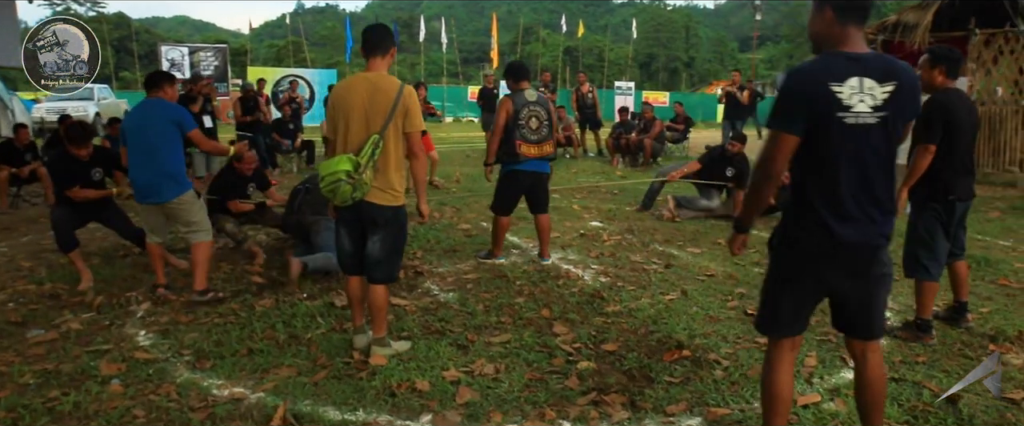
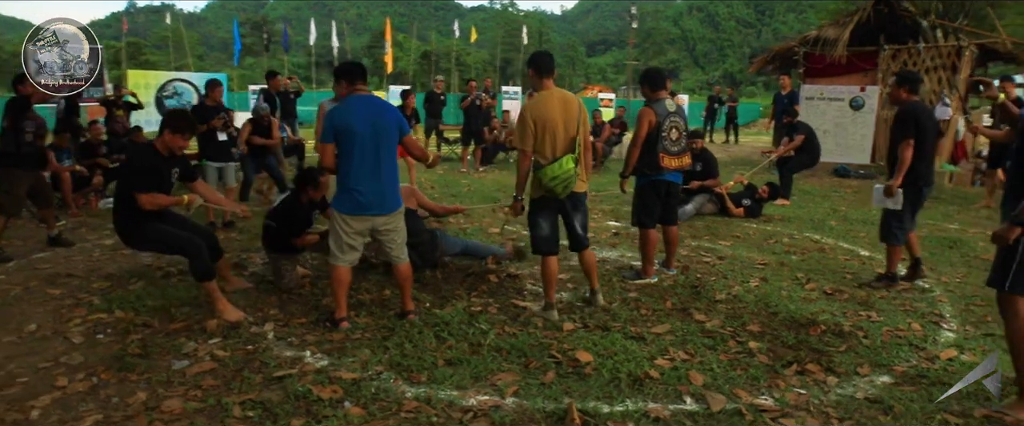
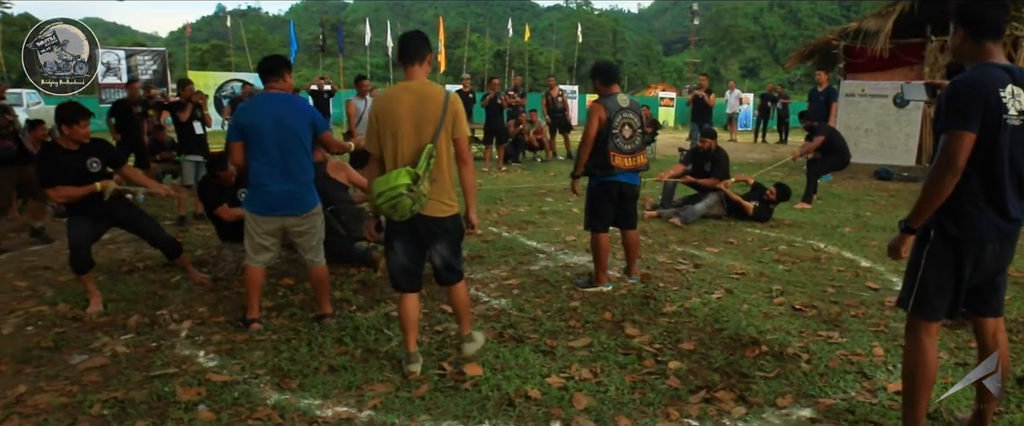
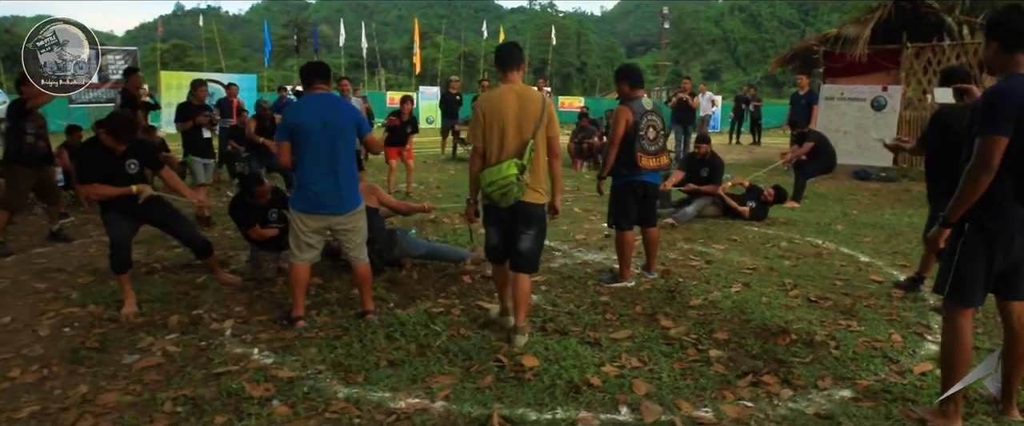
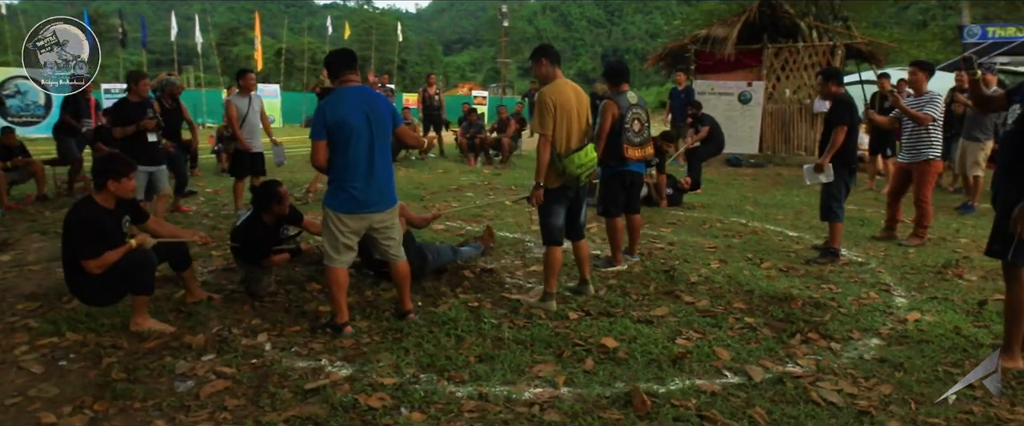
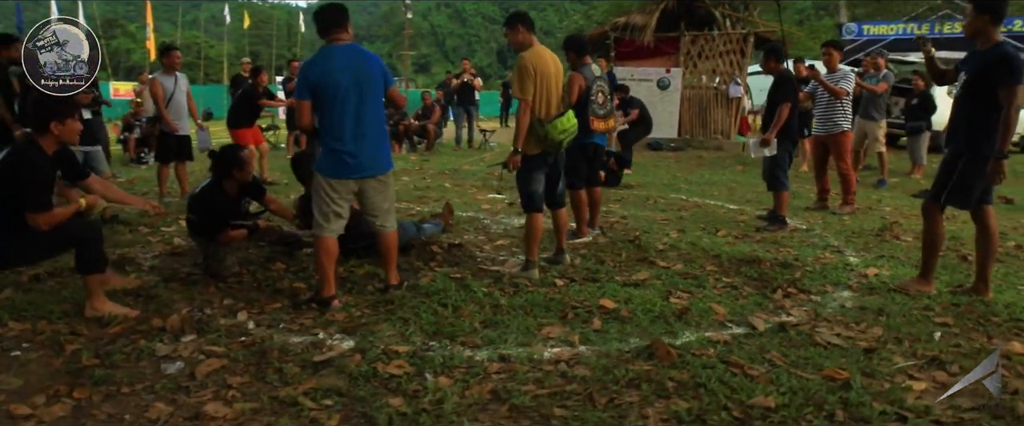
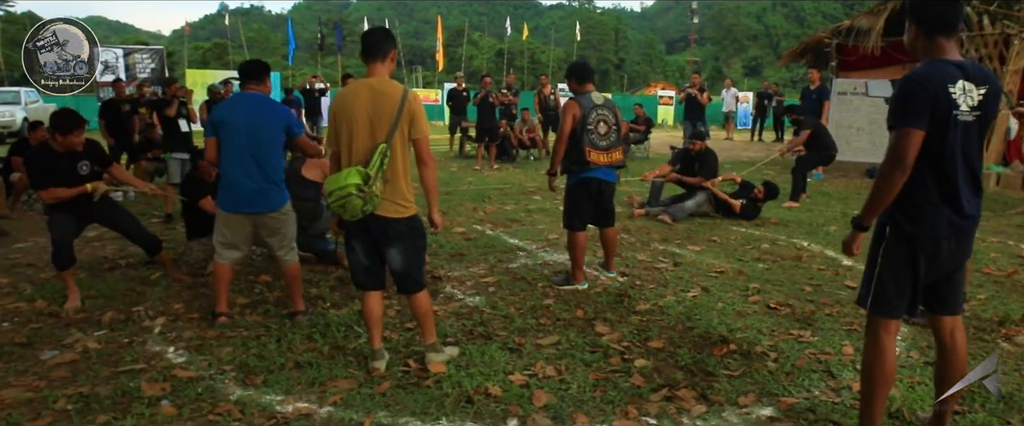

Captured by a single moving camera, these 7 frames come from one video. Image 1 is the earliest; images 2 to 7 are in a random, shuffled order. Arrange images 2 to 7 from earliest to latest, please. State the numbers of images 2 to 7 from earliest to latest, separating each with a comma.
7, 3, 4, 2, 5, 6
